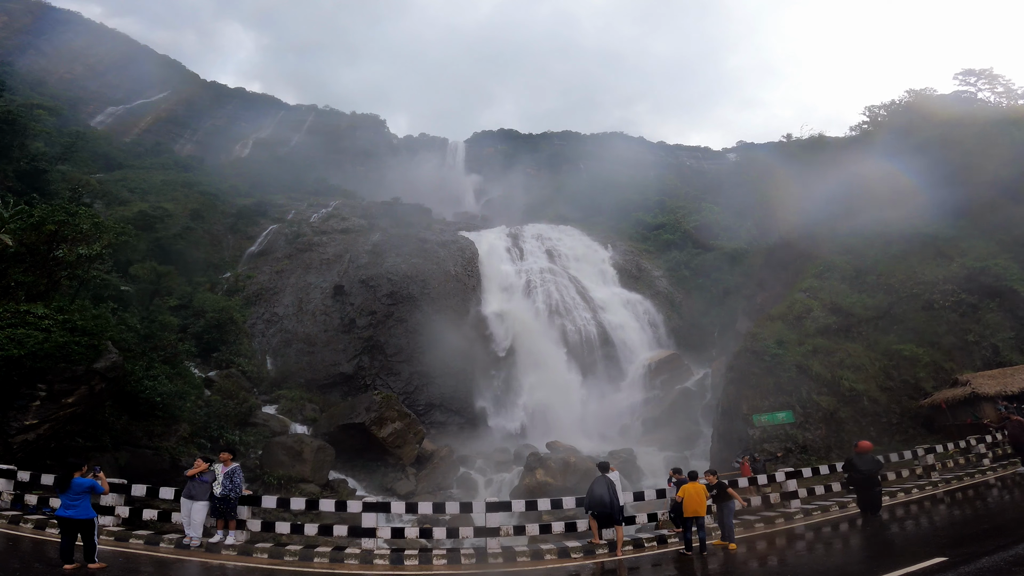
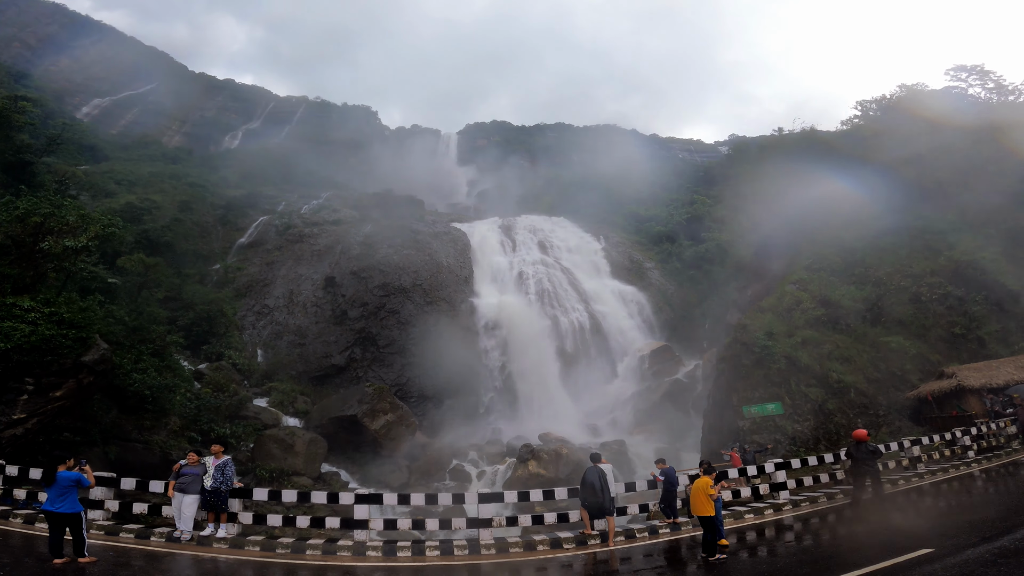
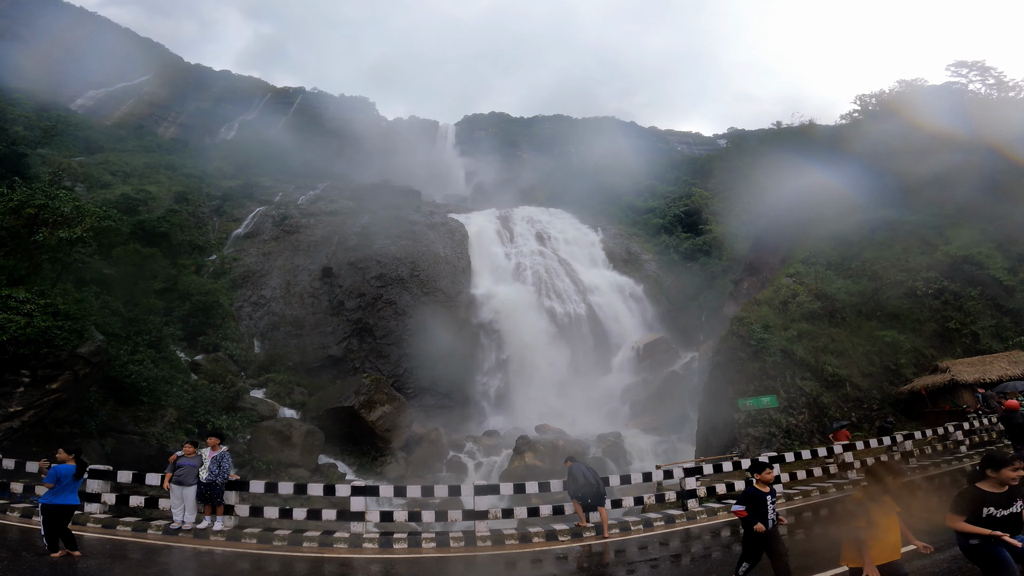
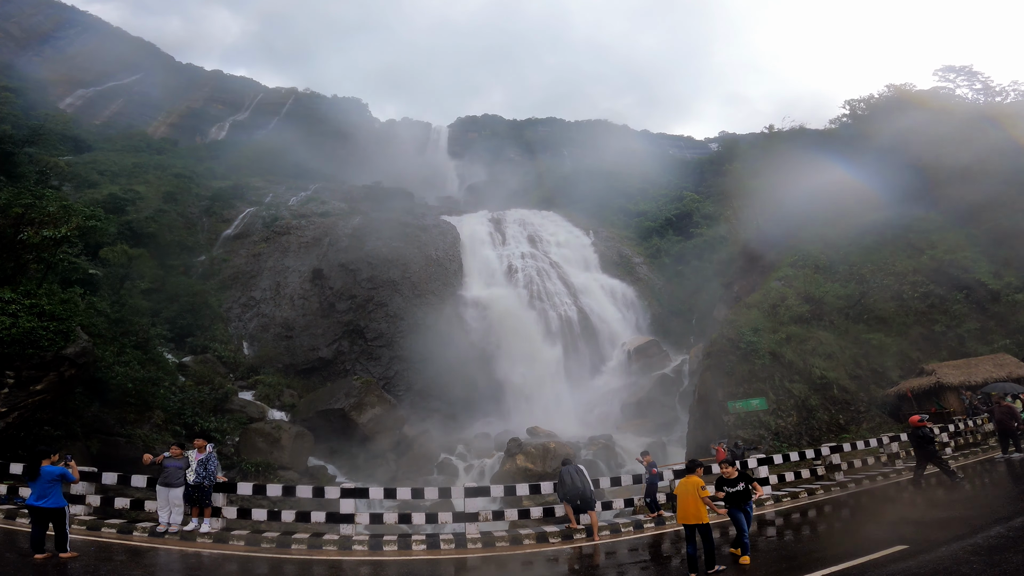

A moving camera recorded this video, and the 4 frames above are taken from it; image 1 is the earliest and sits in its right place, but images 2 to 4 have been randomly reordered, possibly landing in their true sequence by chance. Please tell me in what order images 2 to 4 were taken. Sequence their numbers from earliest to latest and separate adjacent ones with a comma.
2, 4, 3
